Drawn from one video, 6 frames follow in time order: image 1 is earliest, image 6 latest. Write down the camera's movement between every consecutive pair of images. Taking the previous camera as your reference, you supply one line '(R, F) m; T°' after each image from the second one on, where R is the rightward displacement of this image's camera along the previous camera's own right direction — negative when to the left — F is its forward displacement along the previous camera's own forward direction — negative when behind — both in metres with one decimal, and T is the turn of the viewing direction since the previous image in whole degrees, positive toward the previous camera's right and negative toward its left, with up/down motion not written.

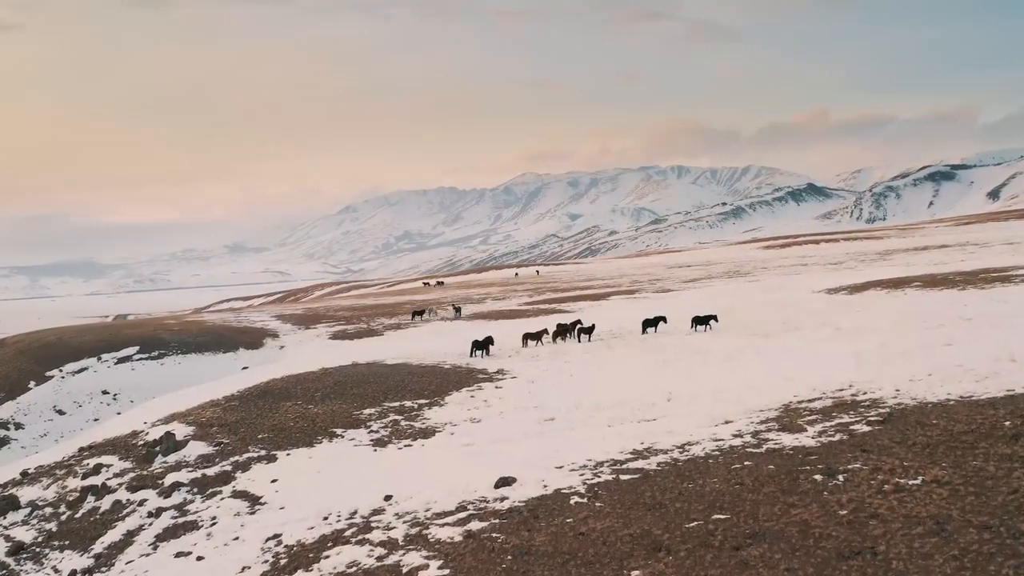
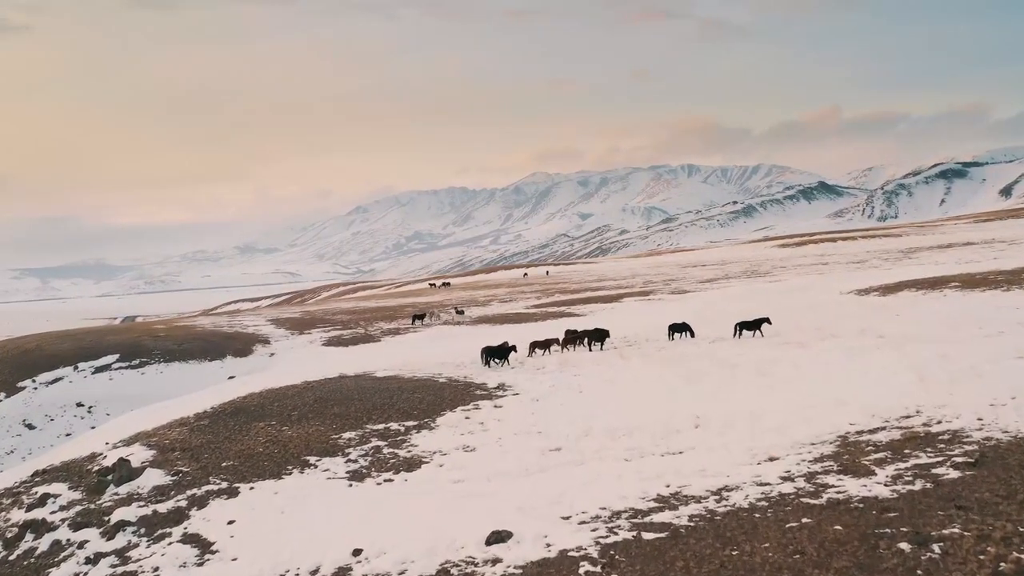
(+0.3, +3.2) m; -1°
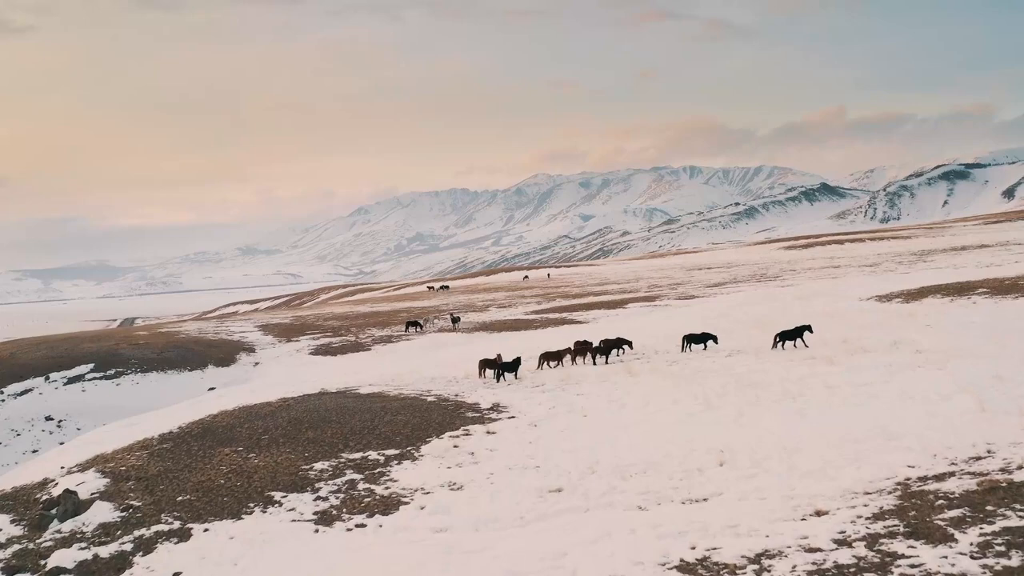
(+0.2, +2.6) m; 0°
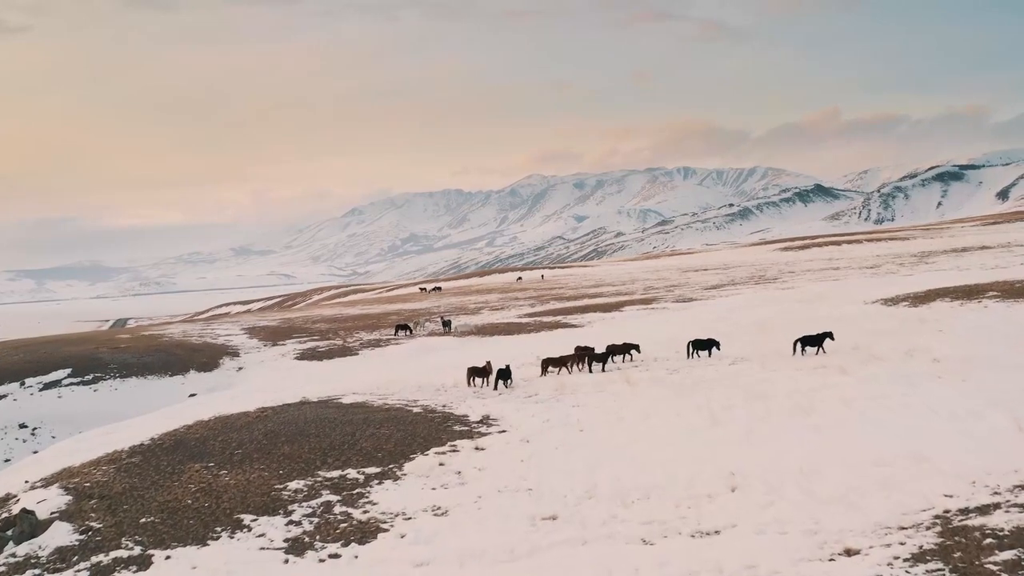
(+0.1, +1.5) m; 0°
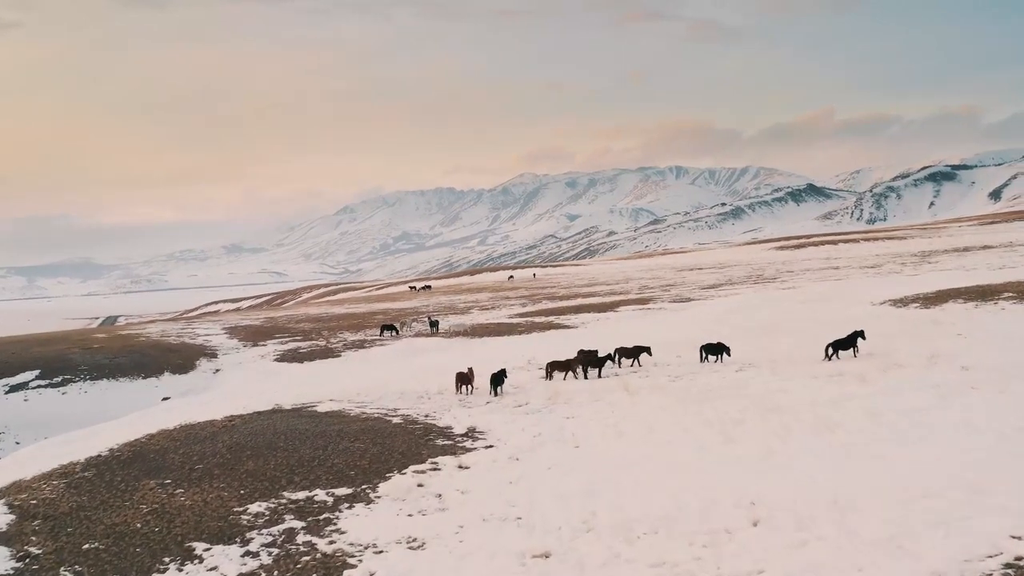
(+0.1, +1.9) m; +1°
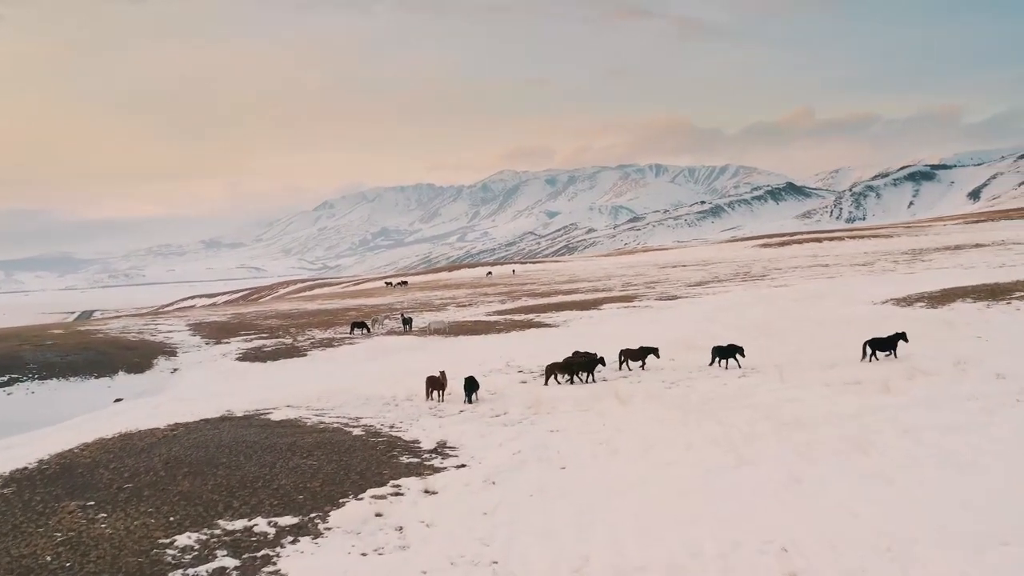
(+0.2, +2.4) m; +2°
